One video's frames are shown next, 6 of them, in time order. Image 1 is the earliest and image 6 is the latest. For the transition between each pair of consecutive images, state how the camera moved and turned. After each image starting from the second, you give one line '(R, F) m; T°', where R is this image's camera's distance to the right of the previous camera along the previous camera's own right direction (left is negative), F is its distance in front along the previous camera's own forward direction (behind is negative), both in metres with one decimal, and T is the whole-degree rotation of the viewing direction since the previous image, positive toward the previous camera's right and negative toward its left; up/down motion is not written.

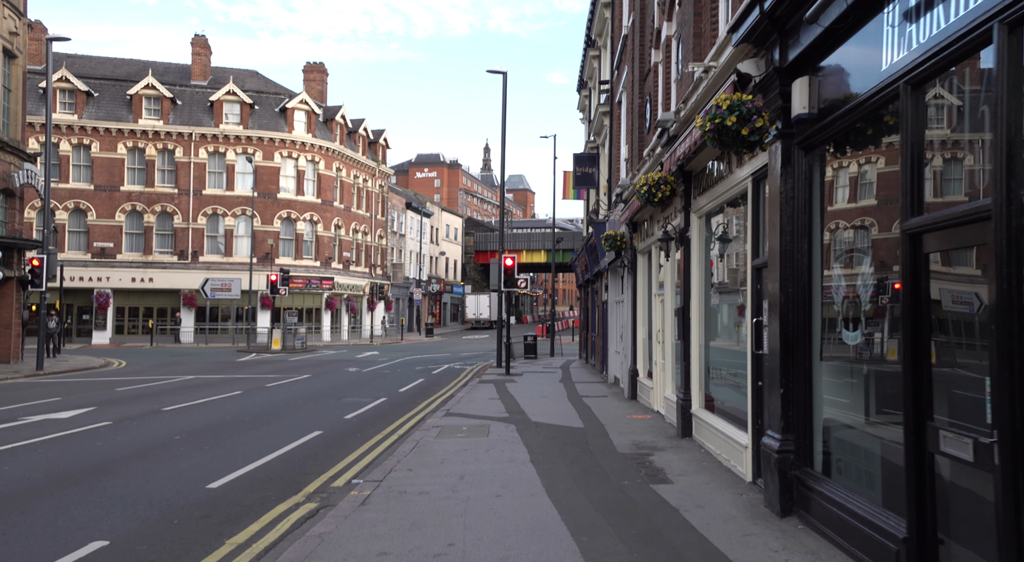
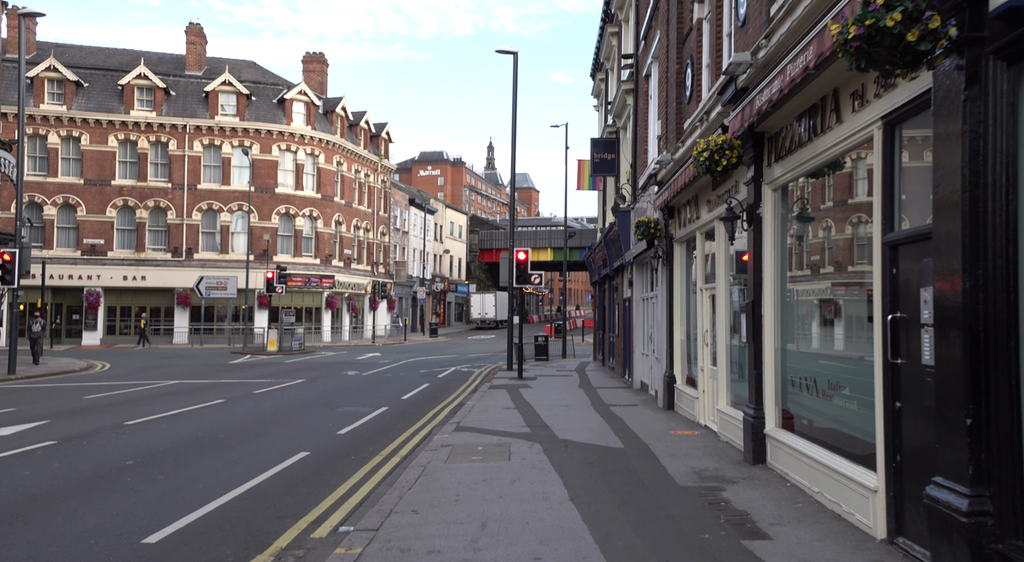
(-0.3, +1.9) m; 0°
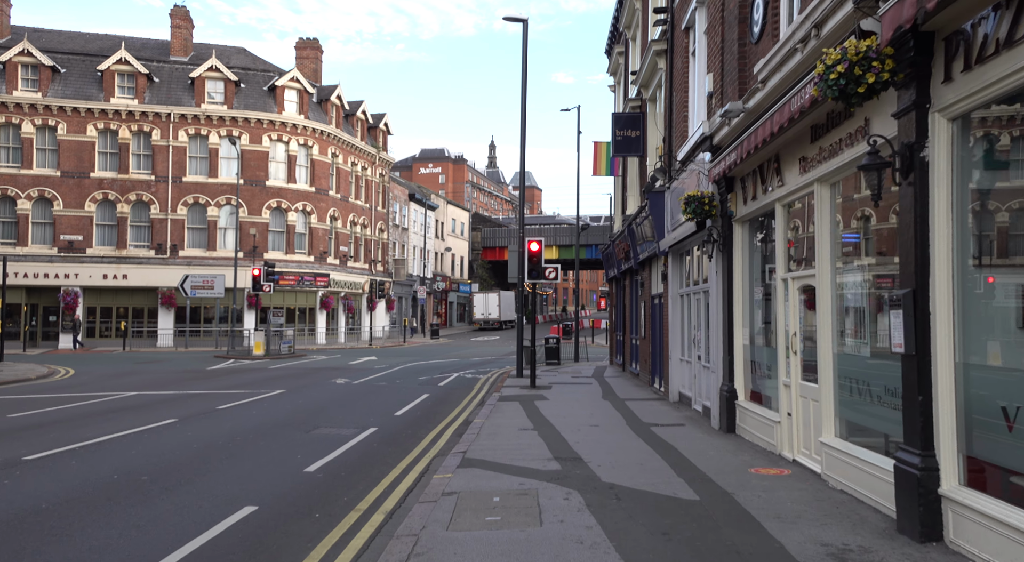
(-0.2, +2.8) m; 0°
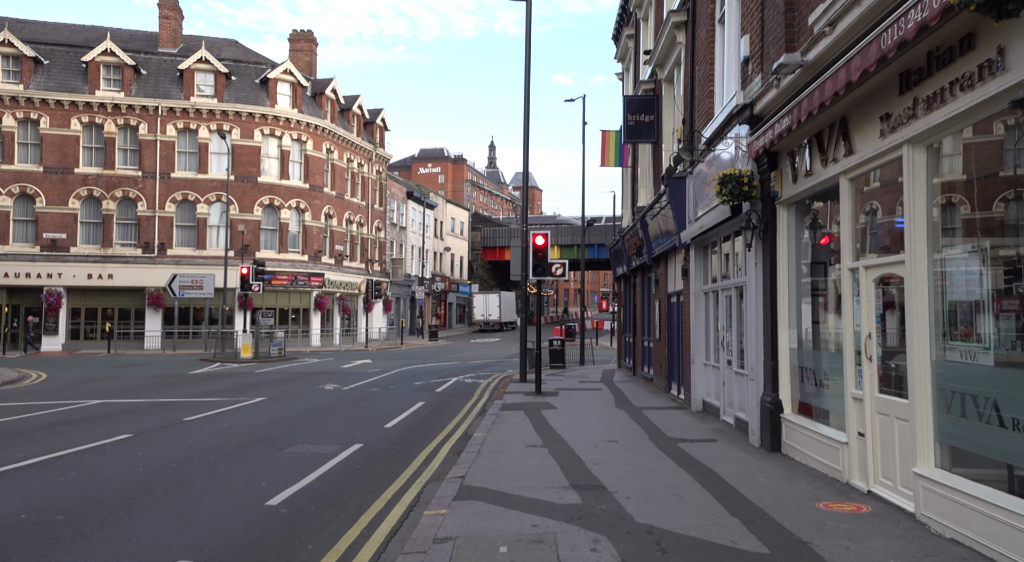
(-0.1, +1.6) m; 0°
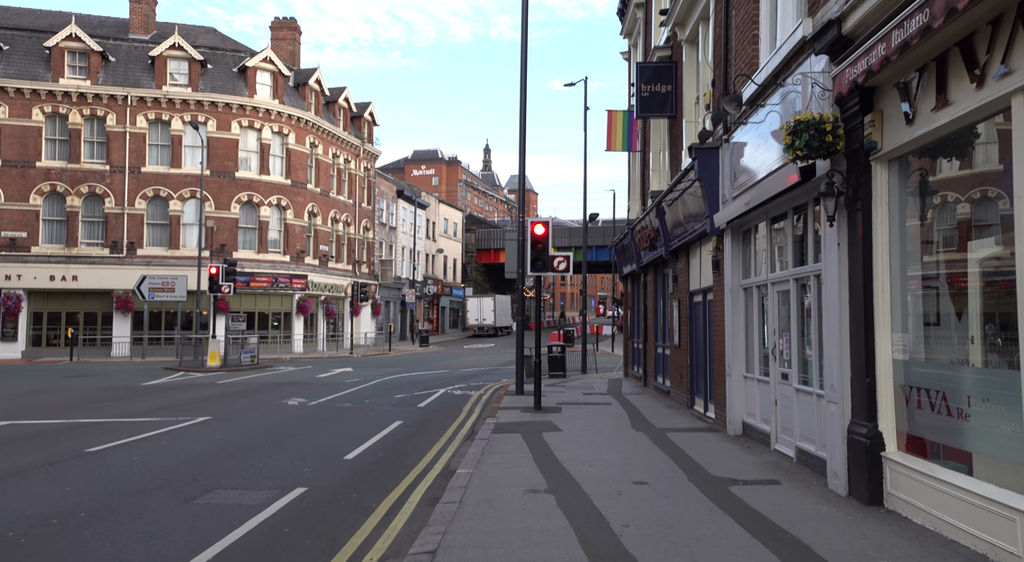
(0.0, +2.6) m; 0°
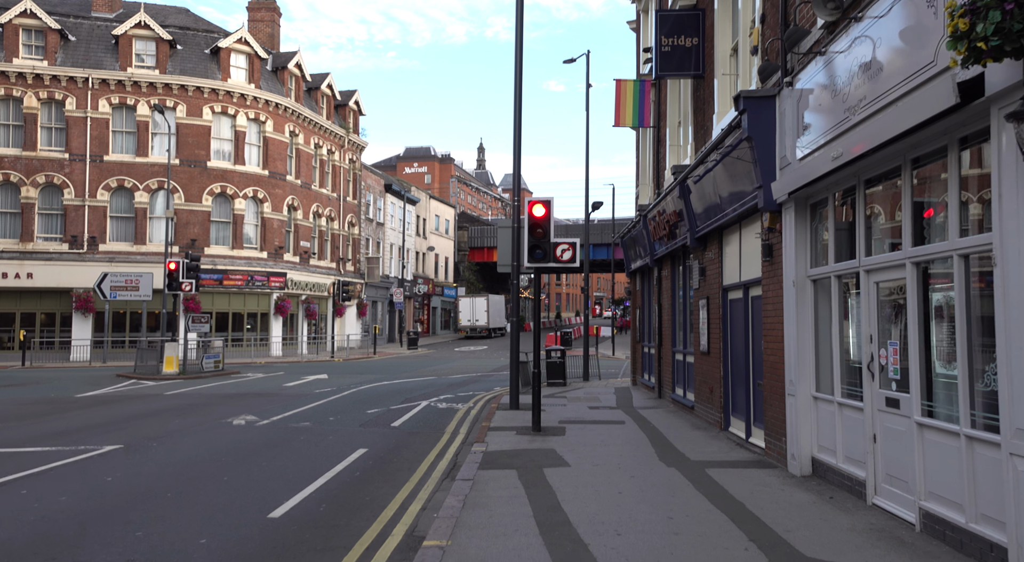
(0.0, +2.8) m; 0°
